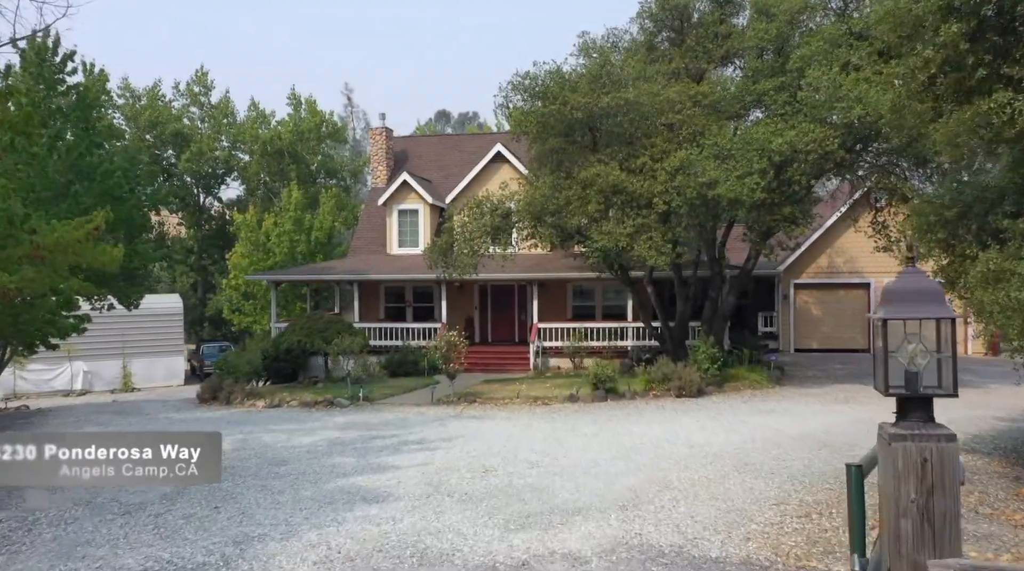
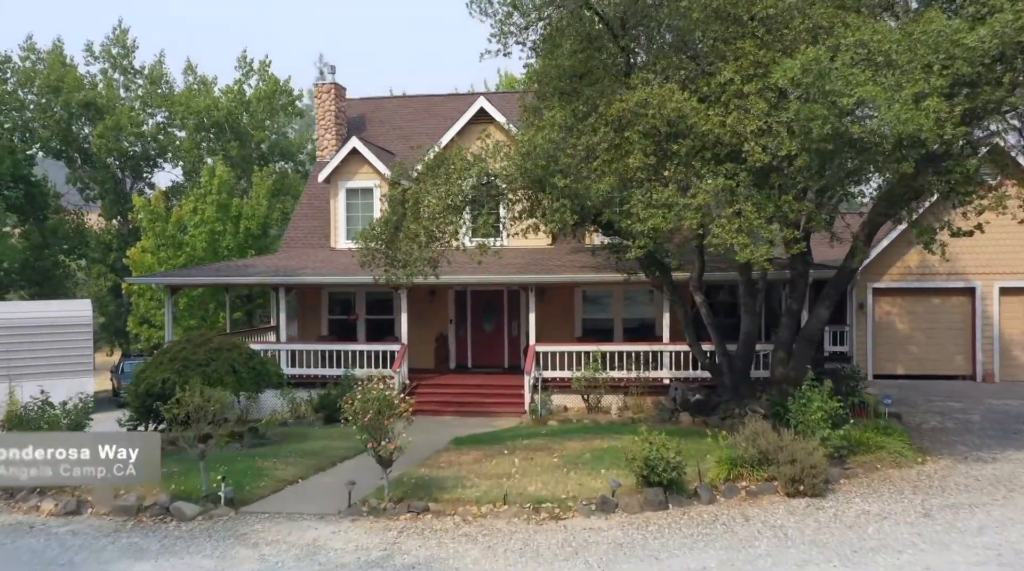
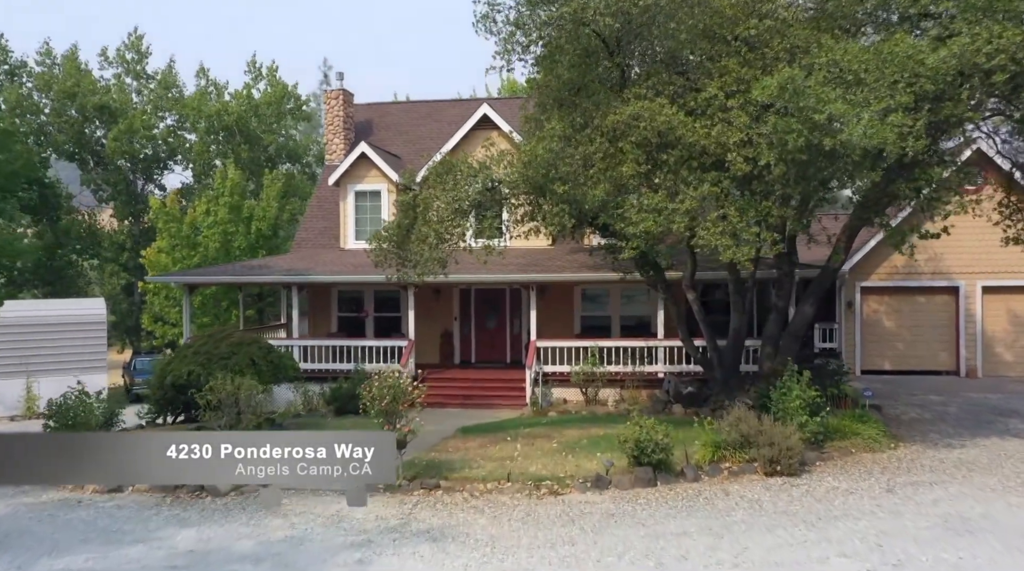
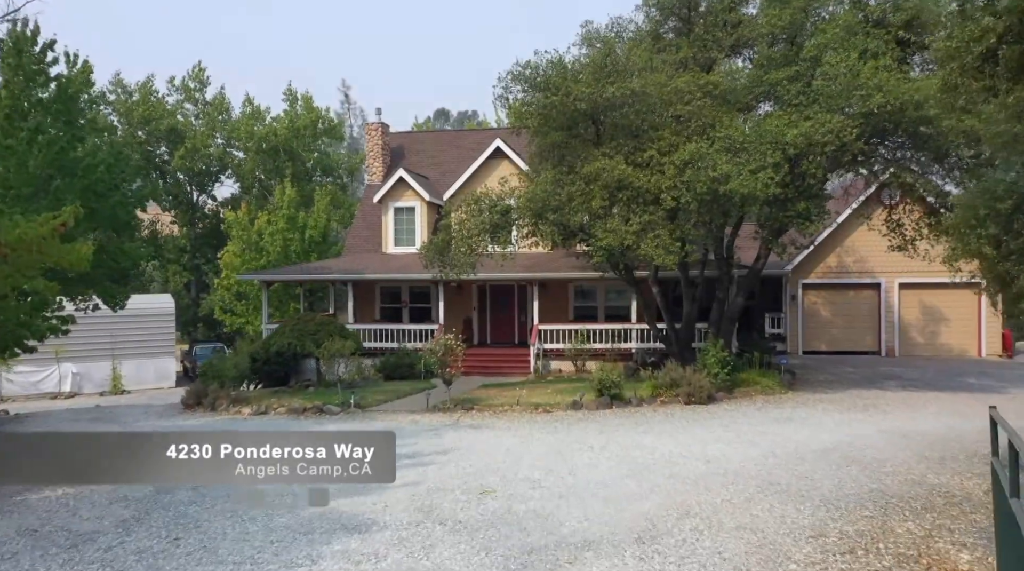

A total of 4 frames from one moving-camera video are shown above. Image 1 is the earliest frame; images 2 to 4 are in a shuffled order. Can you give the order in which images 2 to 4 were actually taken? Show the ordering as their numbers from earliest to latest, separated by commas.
4, 3, 2
